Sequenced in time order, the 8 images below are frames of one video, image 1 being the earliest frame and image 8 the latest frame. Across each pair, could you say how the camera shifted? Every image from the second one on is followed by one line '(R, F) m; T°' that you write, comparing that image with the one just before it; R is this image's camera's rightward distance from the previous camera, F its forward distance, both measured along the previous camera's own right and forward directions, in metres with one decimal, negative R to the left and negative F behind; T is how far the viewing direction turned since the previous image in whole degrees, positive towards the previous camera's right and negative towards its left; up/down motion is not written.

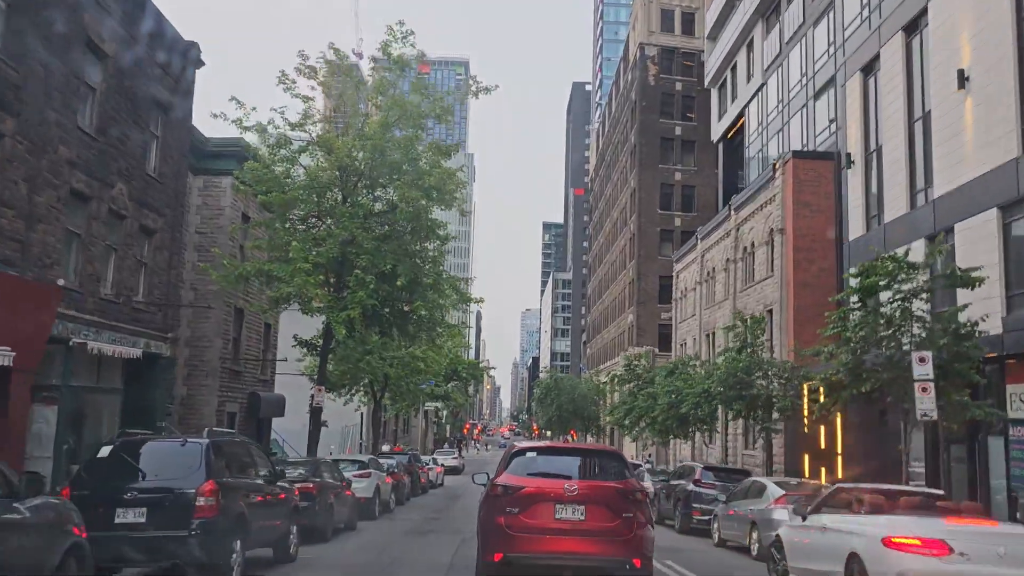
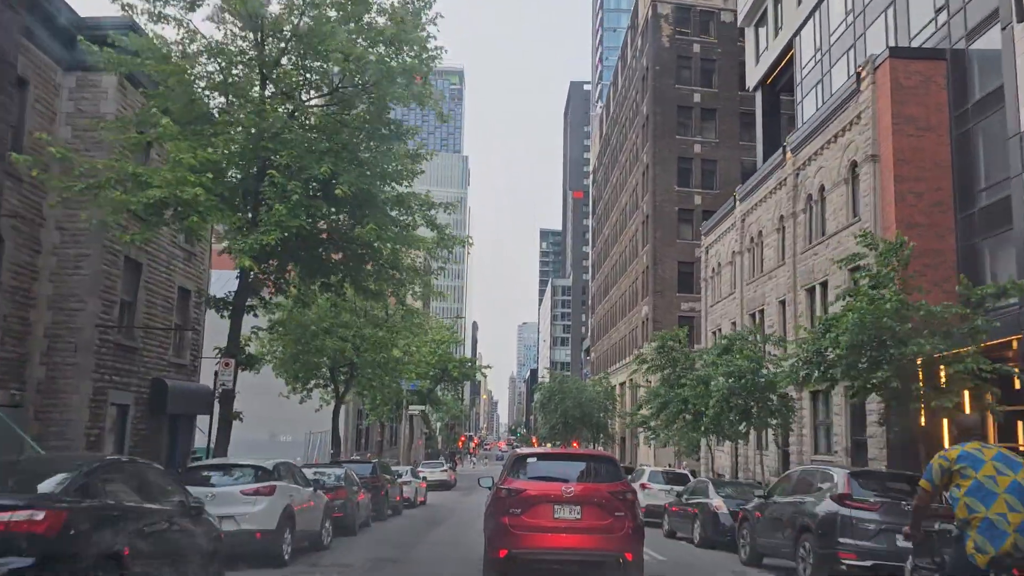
(-0.1, +8.0) m; 0°
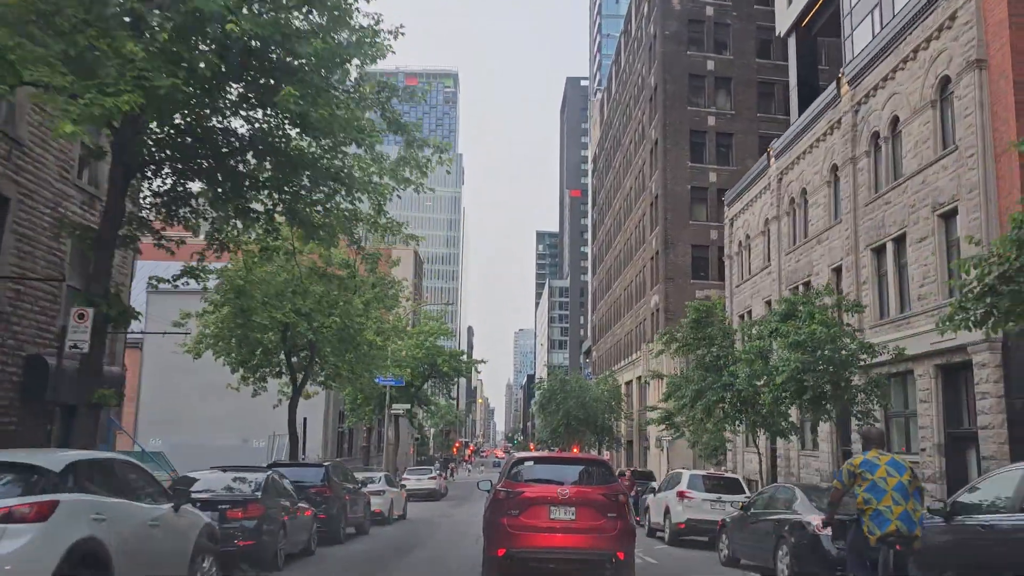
(0.0, +5.5) m; 0°
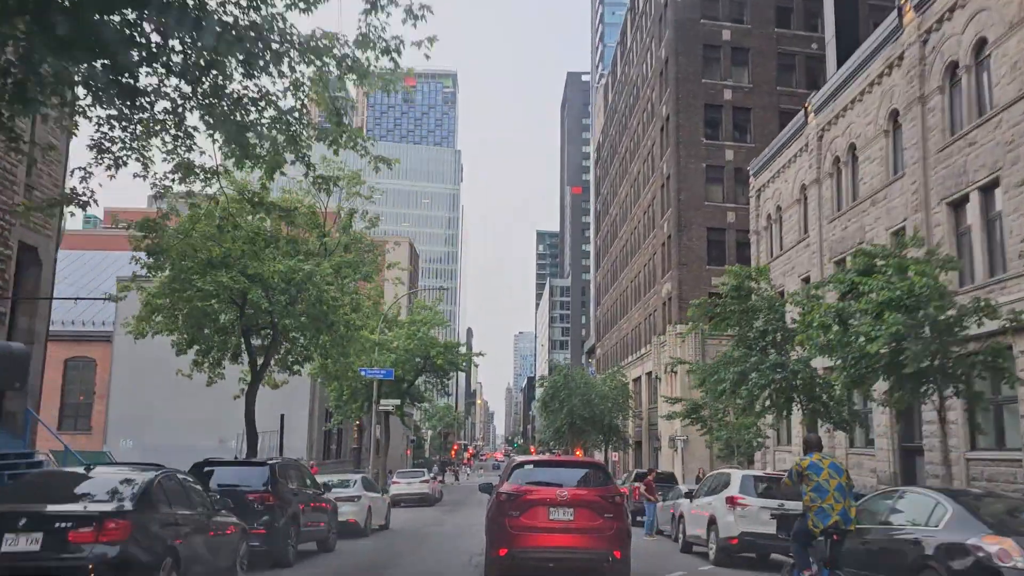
(-0.1, +3.9) m; 0°
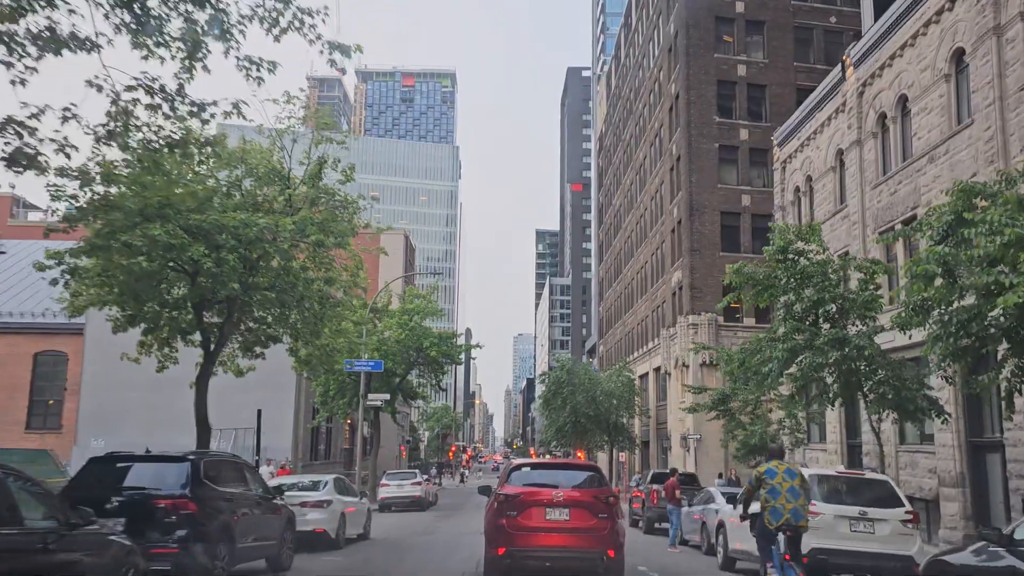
(0.0, +3.1) m; 0°
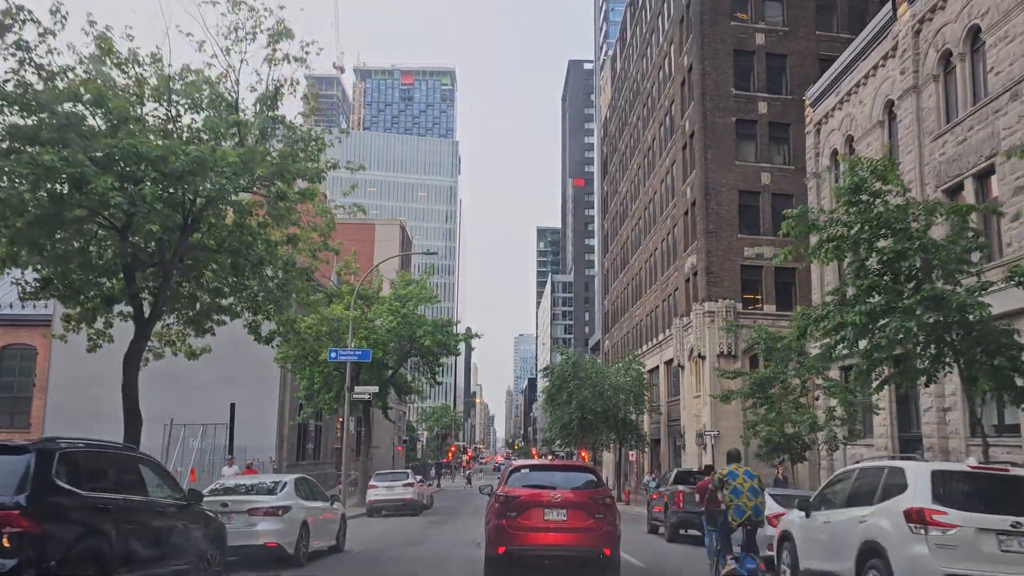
(0.0, +3.2) m; 0°
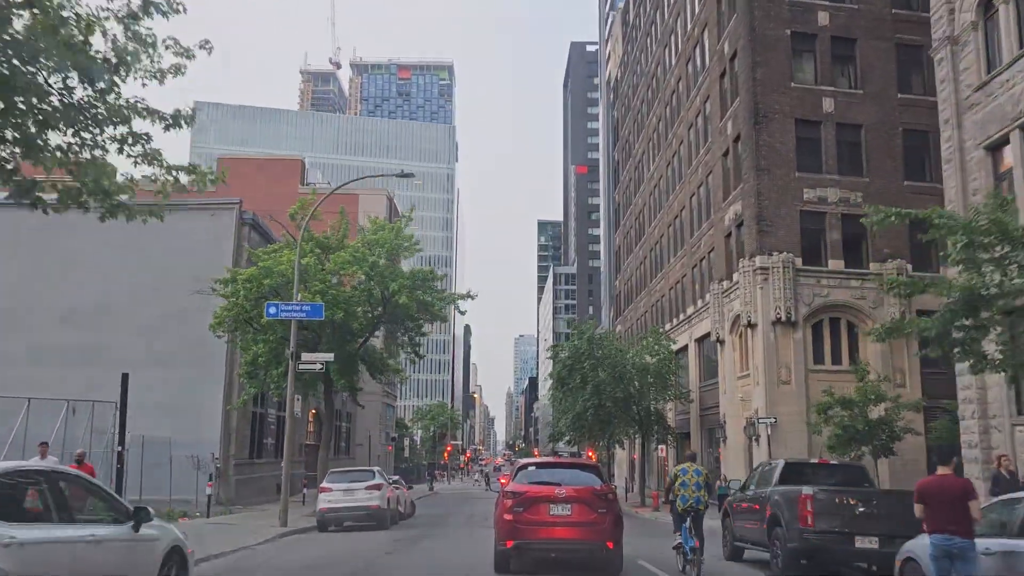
(-0.1, +8.1) m; 0°
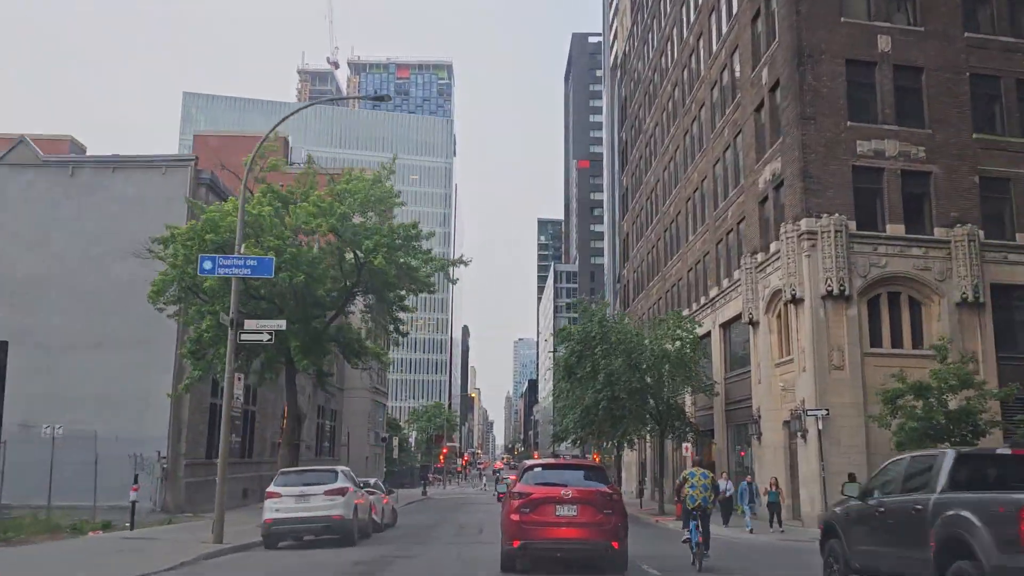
(-0.1, +4.9) m; 0°
